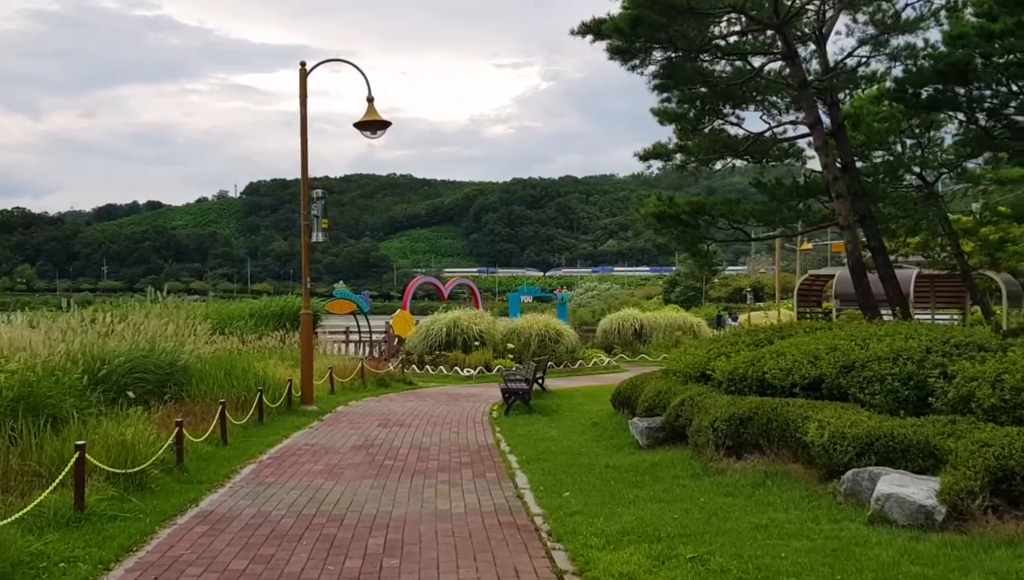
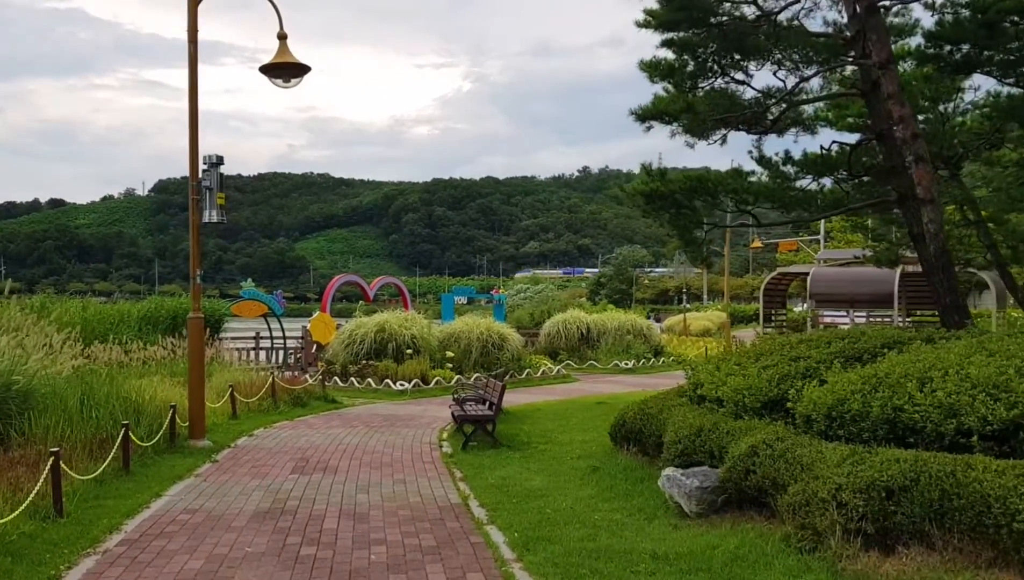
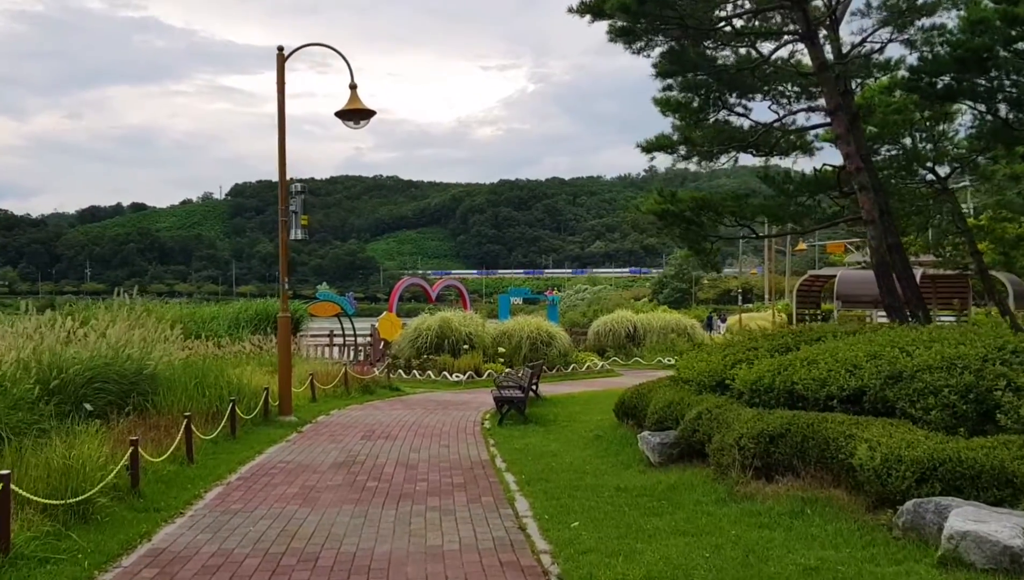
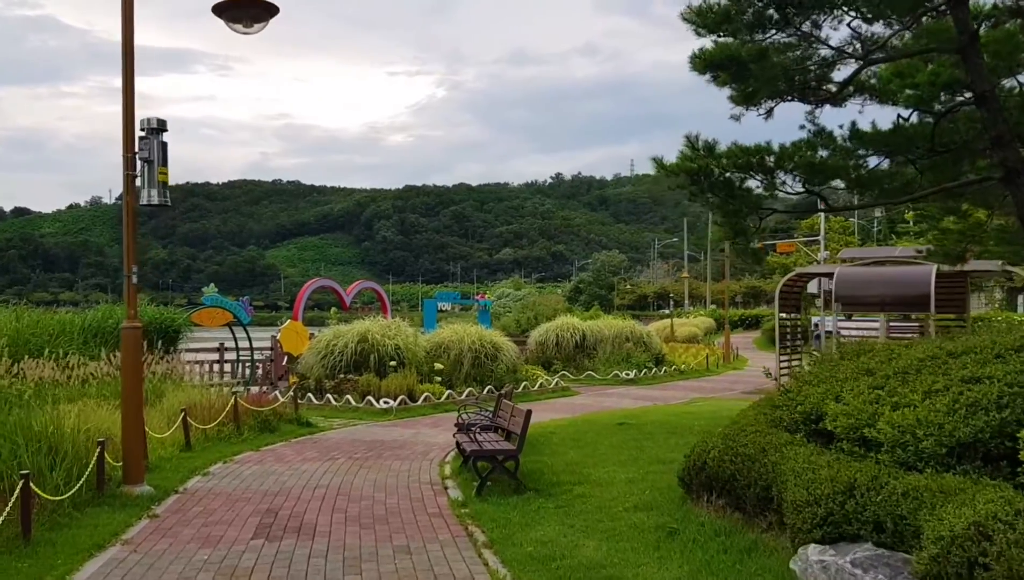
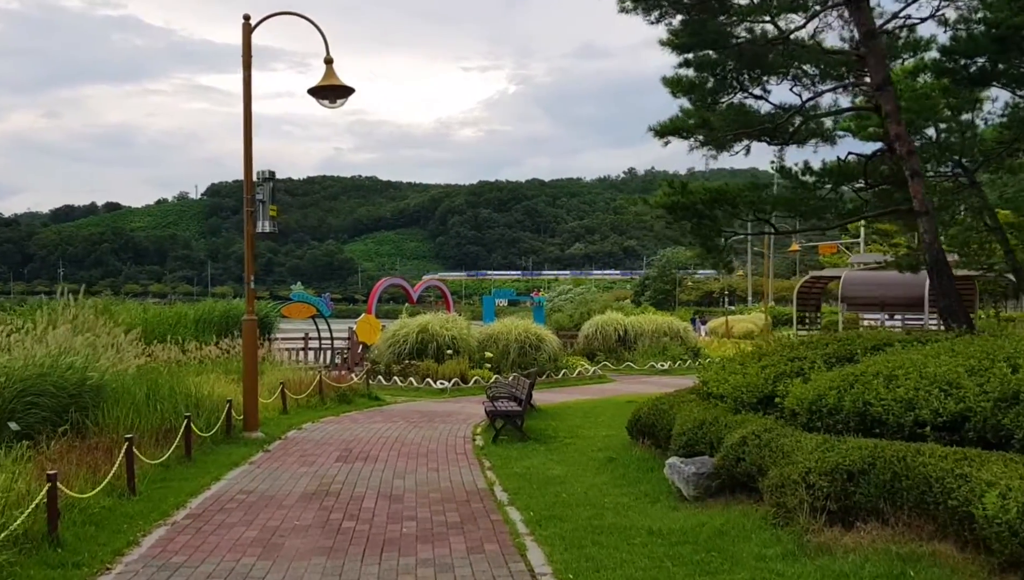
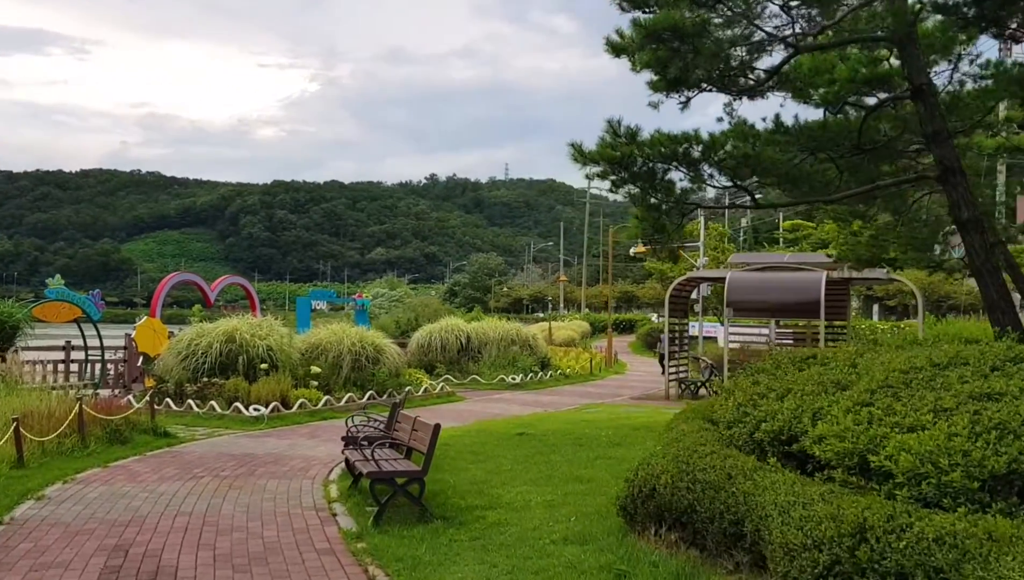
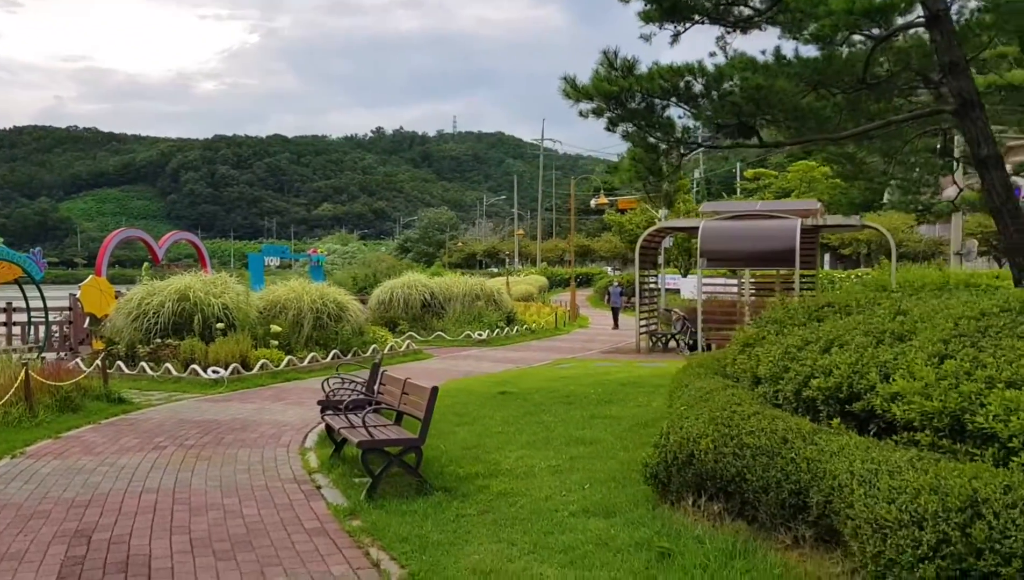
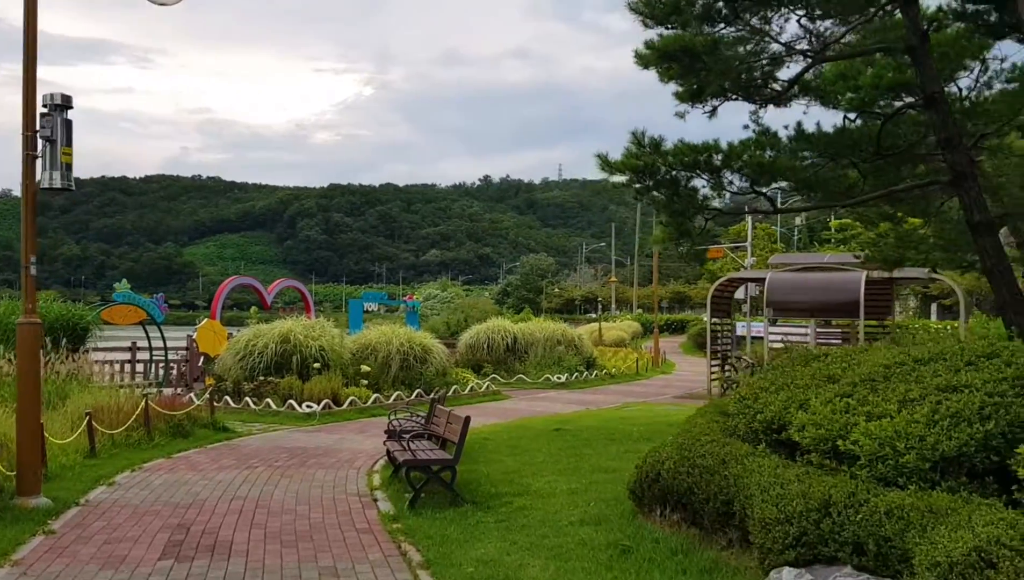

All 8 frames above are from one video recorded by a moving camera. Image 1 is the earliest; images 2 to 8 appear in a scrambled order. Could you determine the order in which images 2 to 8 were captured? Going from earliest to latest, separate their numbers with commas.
3, 5, 2, 4, 8, 6, 7
